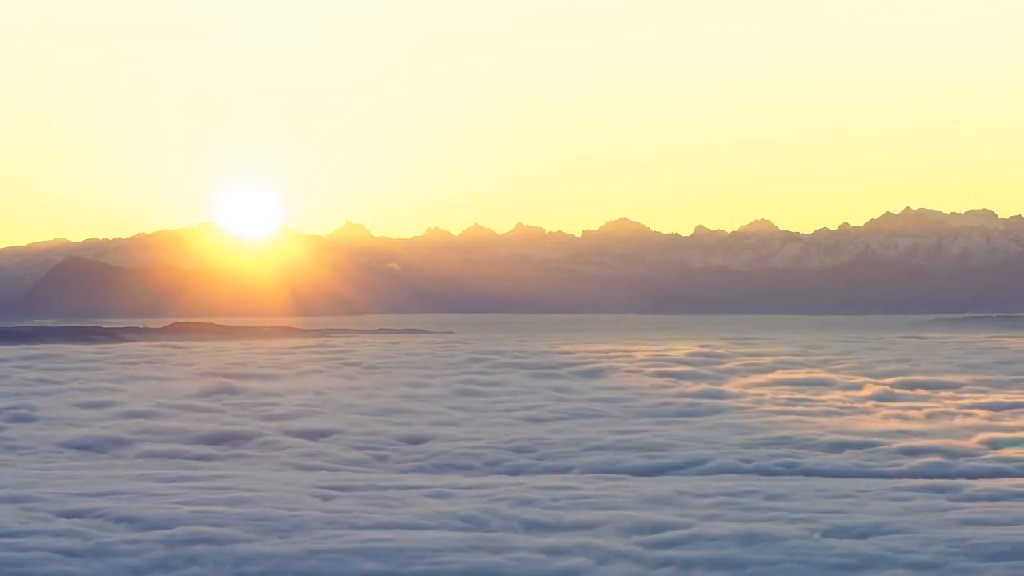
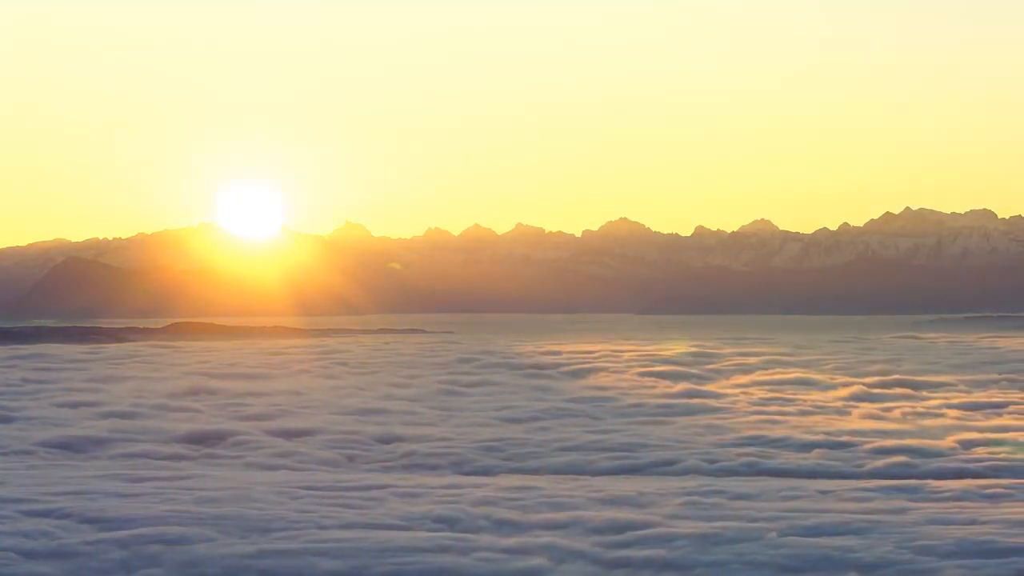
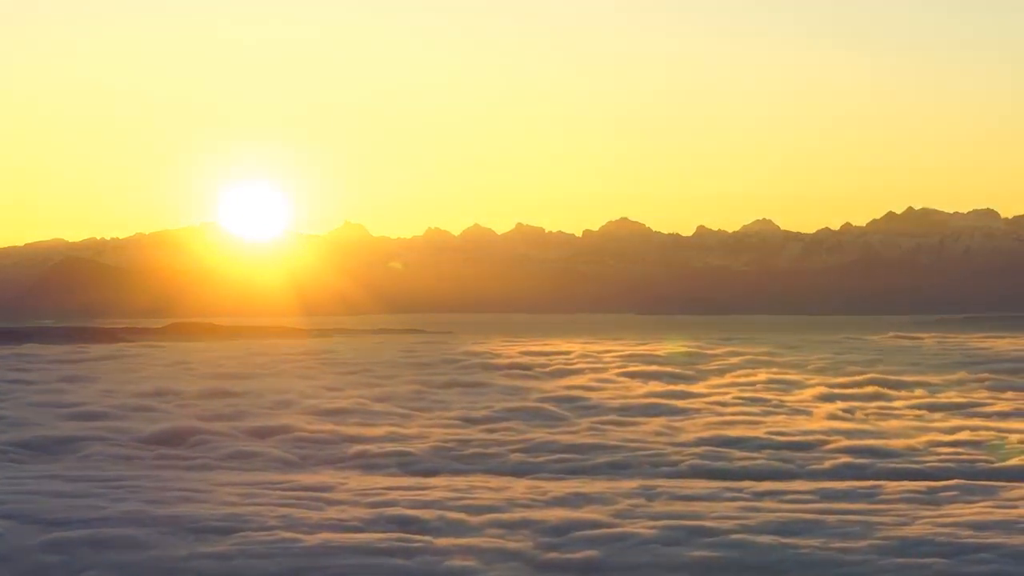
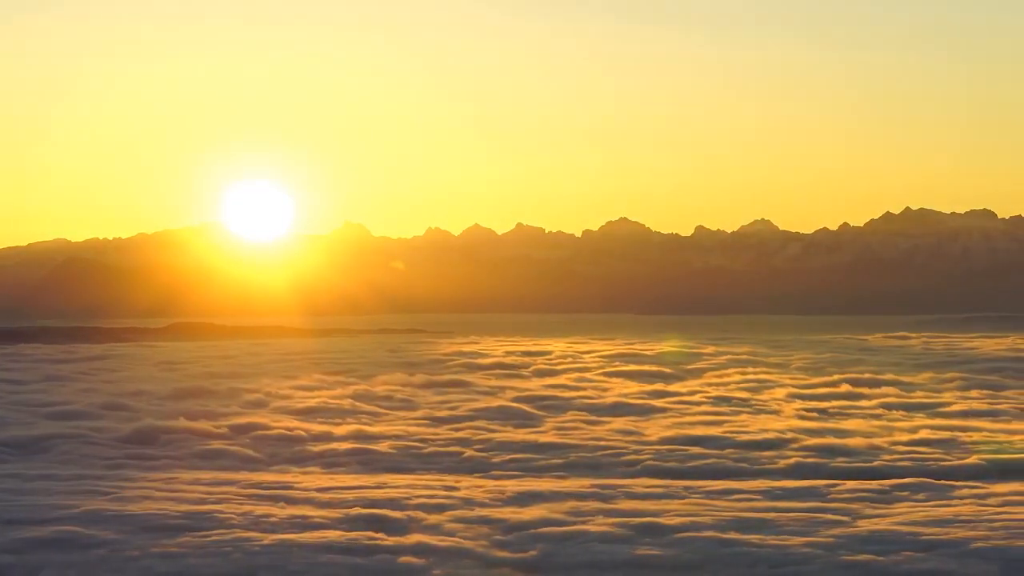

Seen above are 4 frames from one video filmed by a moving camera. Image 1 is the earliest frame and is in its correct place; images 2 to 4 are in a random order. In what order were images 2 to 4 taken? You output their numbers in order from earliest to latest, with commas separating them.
2, 3, 4
